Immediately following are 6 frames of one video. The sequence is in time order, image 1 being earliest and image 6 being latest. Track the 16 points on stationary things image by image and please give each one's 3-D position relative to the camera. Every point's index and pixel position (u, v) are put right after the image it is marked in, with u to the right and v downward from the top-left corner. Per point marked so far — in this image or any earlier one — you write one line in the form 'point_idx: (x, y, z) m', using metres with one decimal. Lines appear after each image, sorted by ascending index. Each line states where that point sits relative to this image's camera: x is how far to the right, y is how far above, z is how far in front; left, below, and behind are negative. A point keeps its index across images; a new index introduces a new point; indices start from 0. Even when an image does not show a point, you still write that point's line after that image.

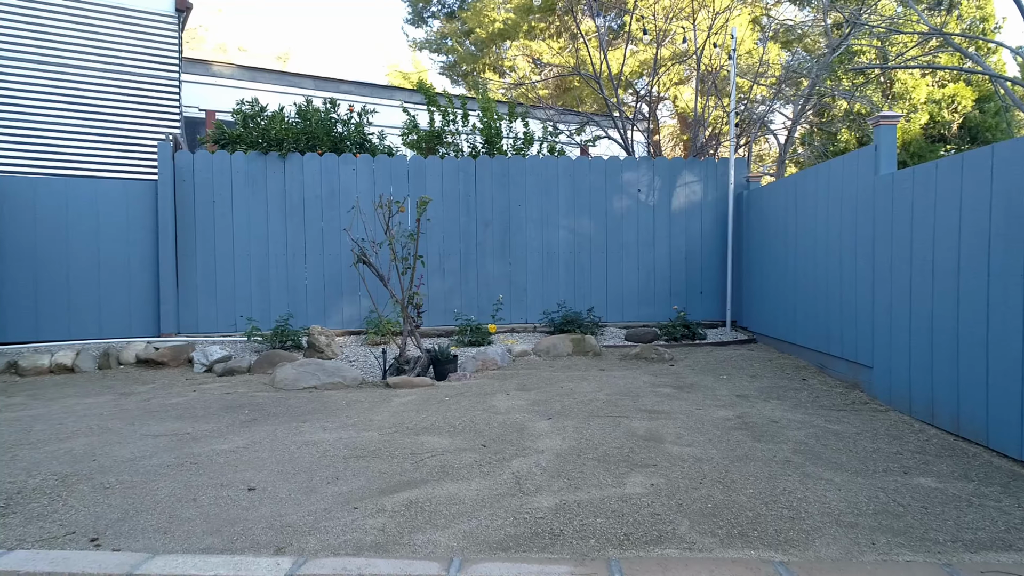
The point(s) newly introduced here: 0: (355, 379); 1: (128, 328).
0: (-1.4, -0.8, +6.4) m
1: (-4.1, -0.4, +7.7) m
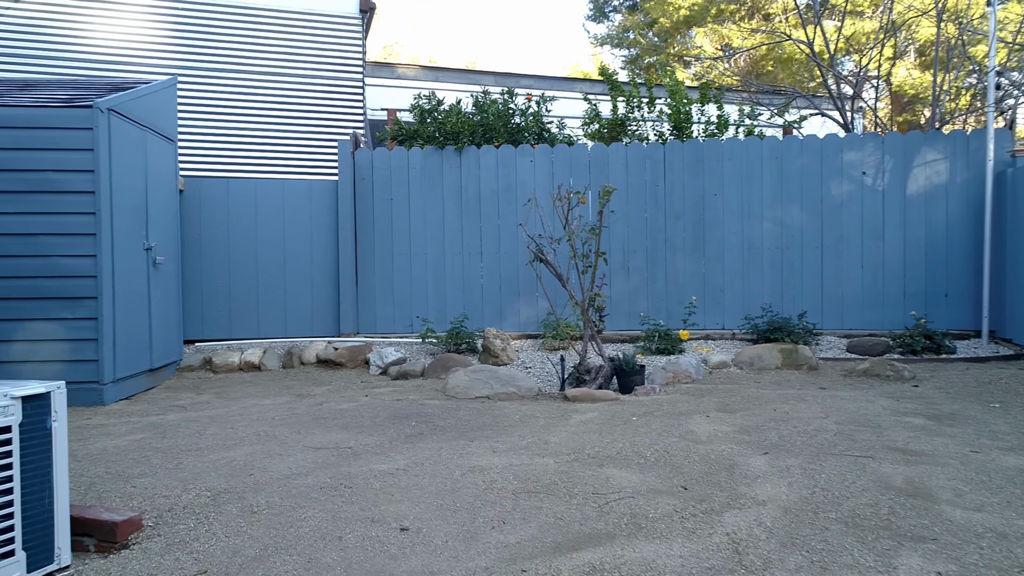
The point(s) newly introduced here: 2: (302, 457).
0: (+0.1, -0.8, +5.7) m
1: (-2.2, -0.4, +7.7) m
2: (-1.2, -0.9, +4.0) m
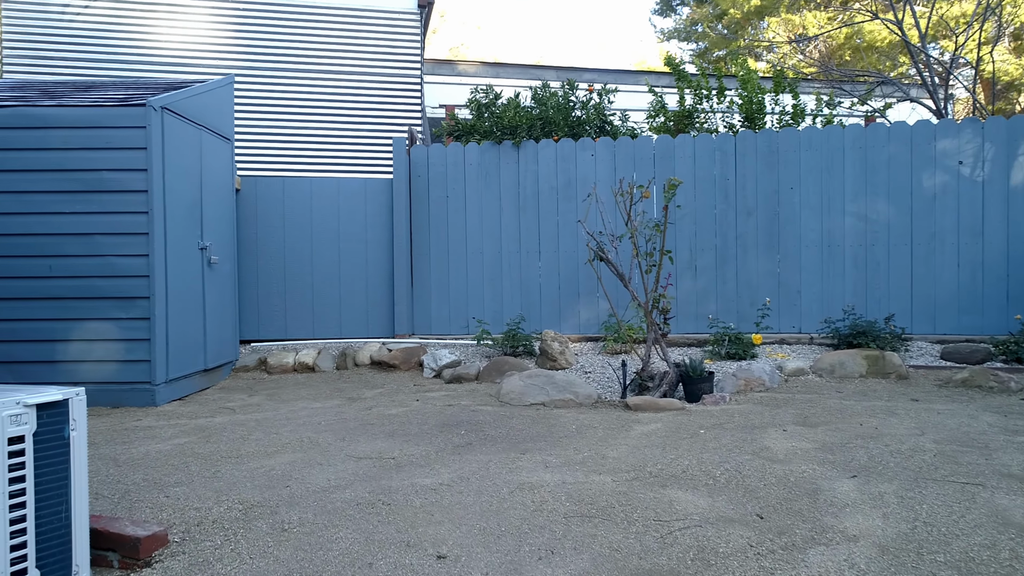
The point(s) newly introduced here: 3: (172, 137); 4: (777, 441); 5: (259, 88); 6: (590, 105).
0: (+0.6, -0.8, +5.4) m
1: (-1.5, -0.4, +7.6) m
2: (-0.9, -0.9, +3.8) m
3: (-2.8, +1.2, +5.8) m
4: (+1.5, -0.9, +4.1) m
5: (-3.2, +2.5, +9.1) m
6: (+0.9, +2.1, +8.2) m
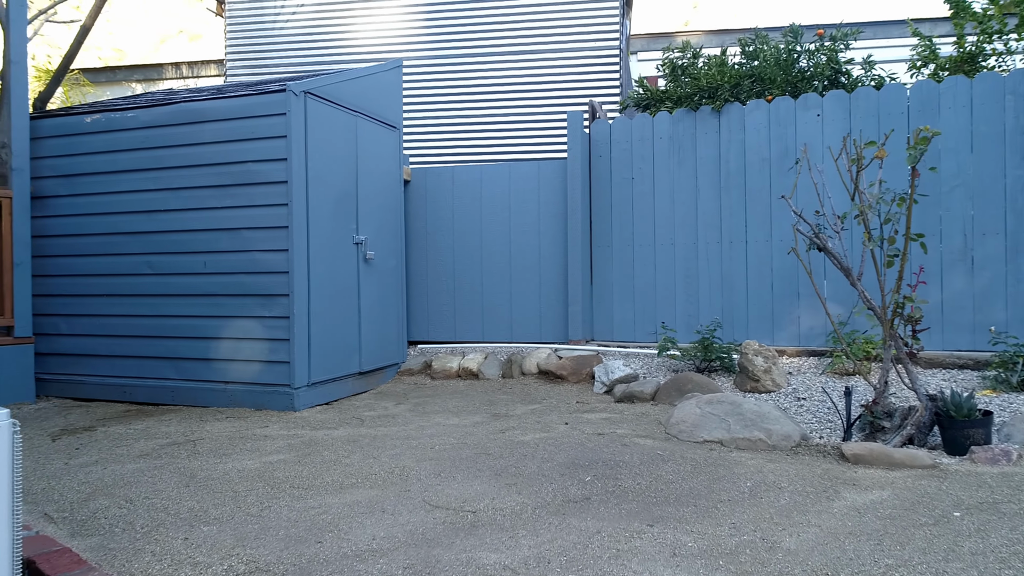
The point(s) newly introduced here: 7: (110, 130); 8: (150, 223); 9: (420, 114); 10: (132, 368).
0: (+1.5, -0.8, +3.9) m
1: (+0.3, -0.4, +6.7) m
2: (-0.4, -0.9, +2.9) m
3: (-1.5, +1.3, +5.5) m
4: (+2.0, -0.9, +2.4) m
5: (-0.8, +2.6, +8.7) m
6: (+2.8, +2.1, +6.4) m
7: (-3.2, +1.3, +5.8) m
8: (-2.9, +0.5, +5.7) m
9: (-1.1, +2.1, +8.7) m
10: (-3.0, -0.6, +5.7) m
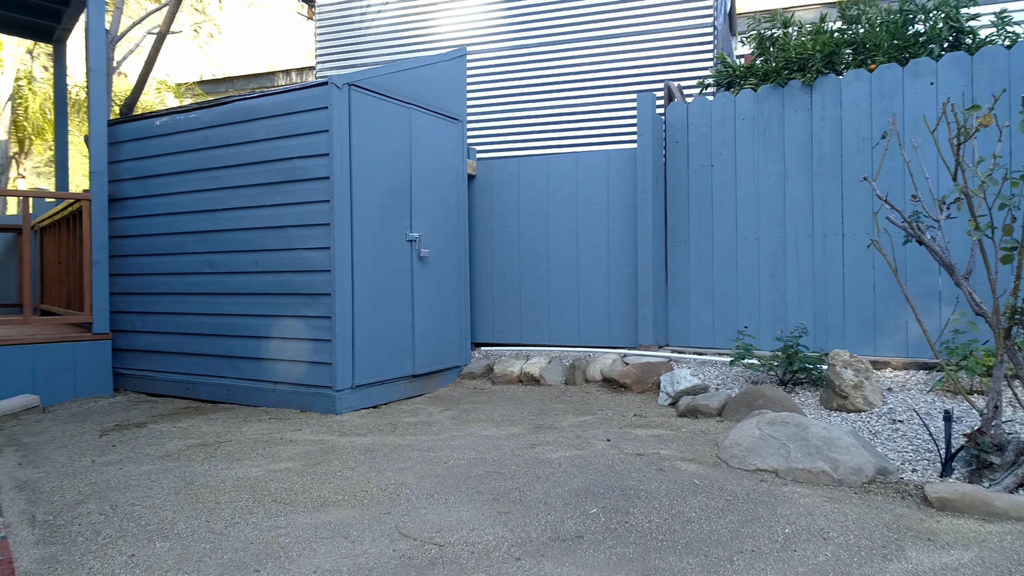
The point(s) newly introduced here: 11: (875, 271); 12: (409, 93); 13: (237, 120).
0: (+1.6, -0.8, +3.2) m
1: (+0.8, -0.4, +6.2) m
2: (-0.5, -0.9, +2.5) m
3: (-1.1, +1.3, +5.3) m
4: (+1.7, -0.9, +1.6) m
5: (+0.2, +2.6, +8.3) m
6: (+3.3, +2.1, +5.5) m
7: (-2.8, +1.3, +5.9) m
8: (-2.4, +0.5, +5.7) m
9: (-0.1, +2.1, +8.4) m
10: (-2.6, -0.6, +5.8) m
11: (+2.5, +0.1, +5.0) m
12: (-0.8, +1.6, +5.7) m
13: (-2.1, +1.3, +5.5) m
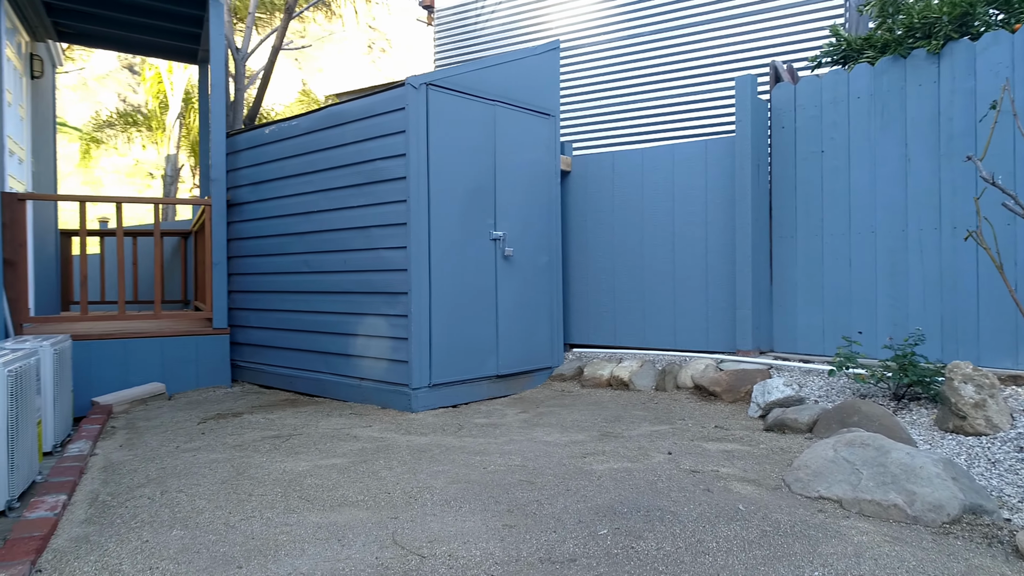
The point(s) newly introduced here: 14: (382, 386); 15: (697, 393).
0: (+1.6, -0.8, +2.7) m
1: (+1.6, -0.4, +5.7) m
2: (-0.6, -0.9, +2.5) m
3: (-0.5, +1.3, +5.3) m
4: (+1.4, -0.9, +1.1) m
5: (+1.4, +2.6, +7.9) m
6: (+3.8, +2.1, +4.5) m
7: (-2.0, +1.3, +6.3) m
8: (-1.7, +0.5, +6.0) m
9: (+1.1, +2.1, +8.1) m
10: (-1.8, -0.6, +6.1) m
11: (+3.0, +0.1, +4.2) m
12: (-0.2, +1.6, +5.6) m
13: (-1.5, +1.3, +5.8) m
14: (-1.0, -0.7, +5.4) m
15: (+1.3, -0.8, +5.2) m
